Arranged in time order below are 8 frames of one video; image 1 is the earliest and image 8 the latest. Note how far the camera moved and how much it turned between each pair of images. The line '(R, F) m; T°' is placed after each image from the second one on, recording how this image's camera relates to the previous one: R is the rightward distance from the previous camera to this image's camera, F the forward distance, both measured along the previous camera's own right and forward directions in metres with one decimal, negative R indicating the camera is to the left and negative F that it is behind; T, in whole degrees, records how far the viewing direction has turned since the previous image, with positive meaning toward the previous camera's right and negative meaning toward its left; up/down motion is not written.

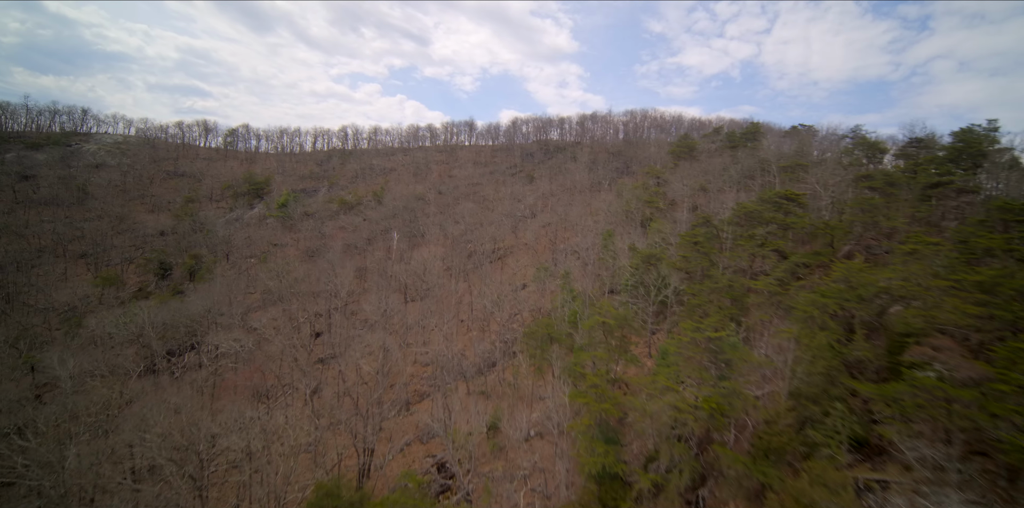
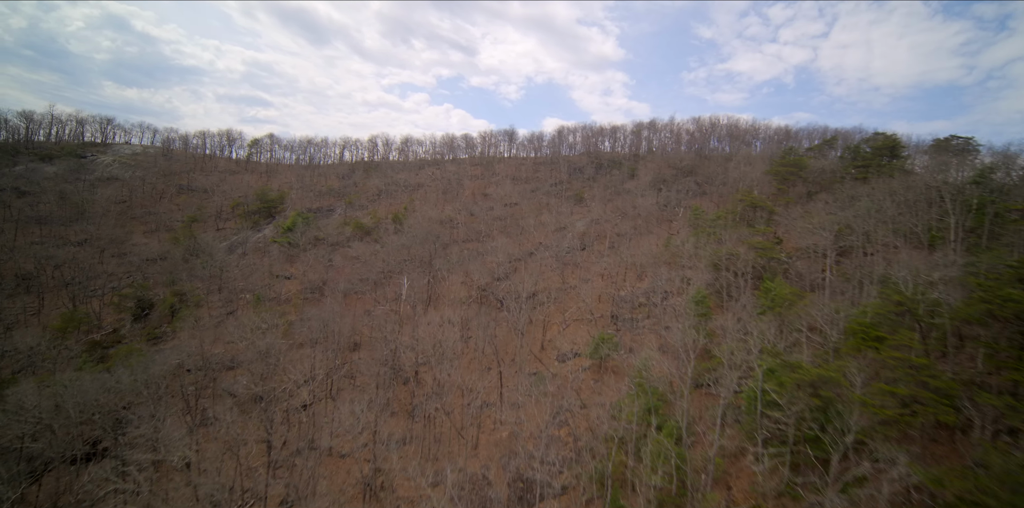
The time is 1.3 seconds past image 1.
(-0.4, +7.1) m; -5°
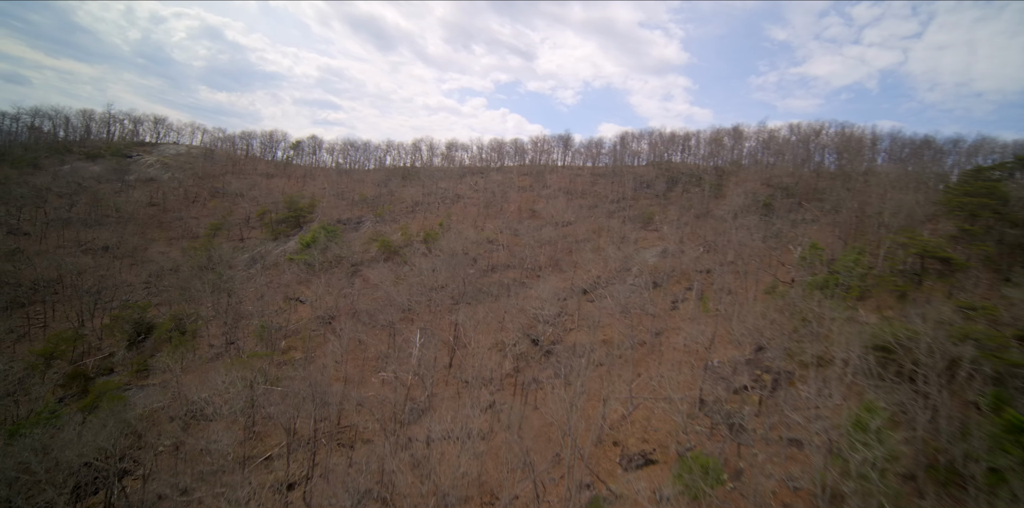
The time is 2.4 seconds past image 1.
(-0.2, +5.7) m; -7°
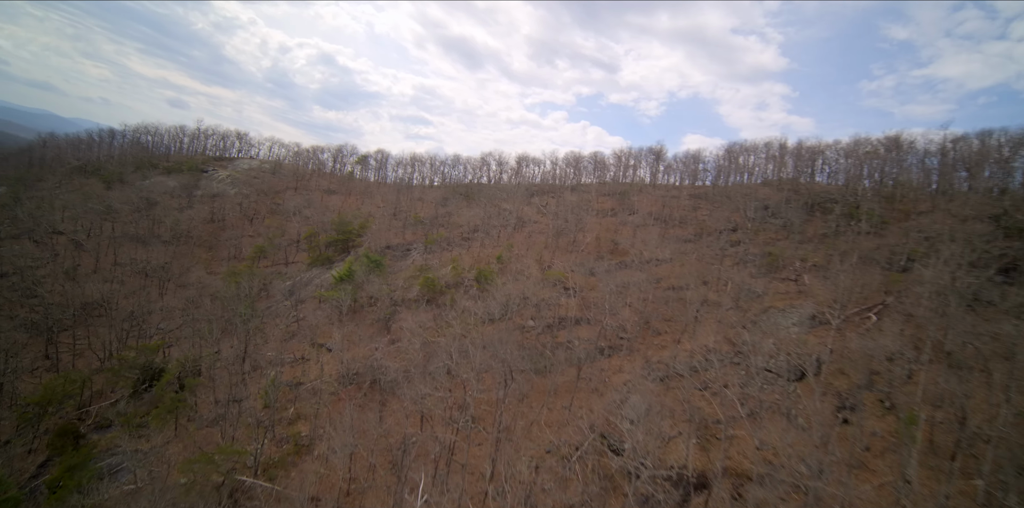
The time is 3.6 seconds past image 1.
(-0.1, +6.4) m; -10°
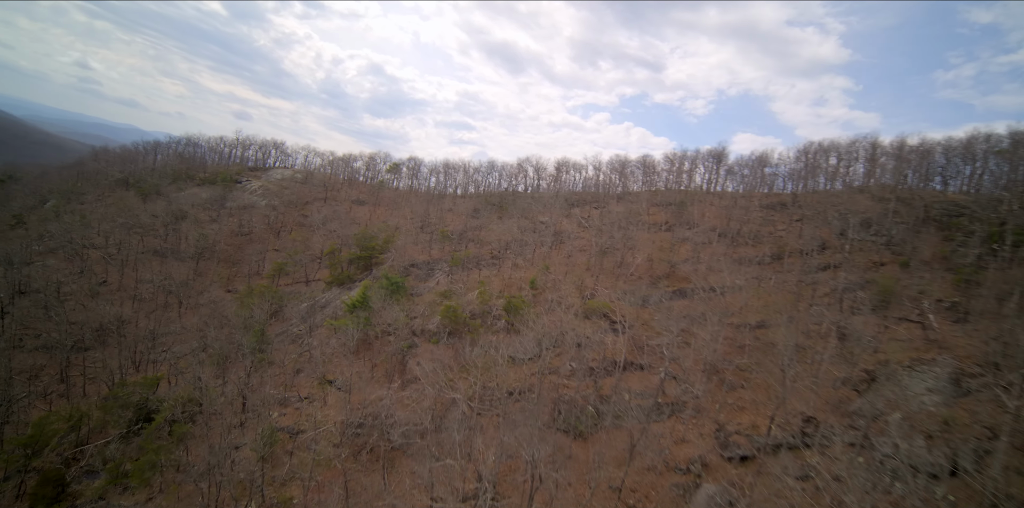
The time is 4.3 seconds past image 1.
(+0.2, +3.6) m; -6°
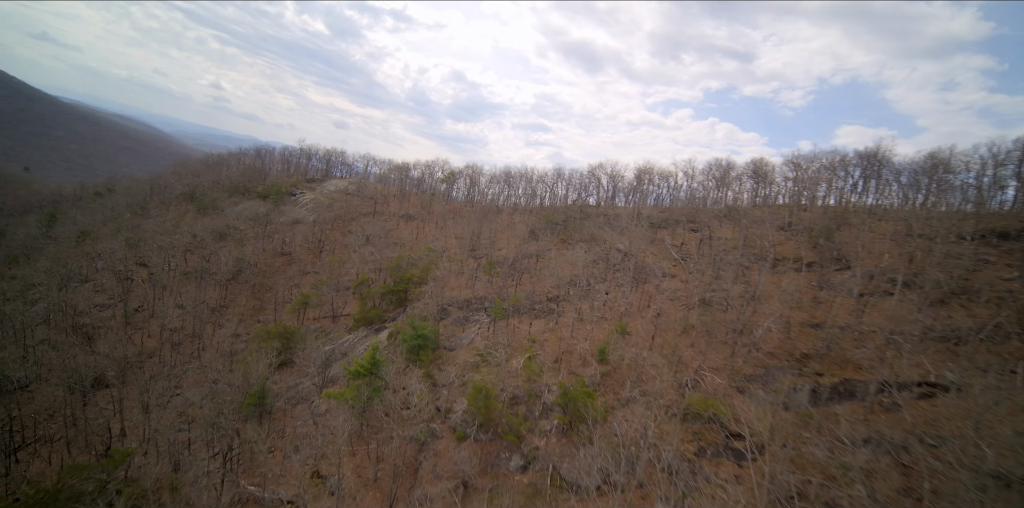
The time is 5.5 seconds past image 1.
(+0.4, +6.4) m; -10°
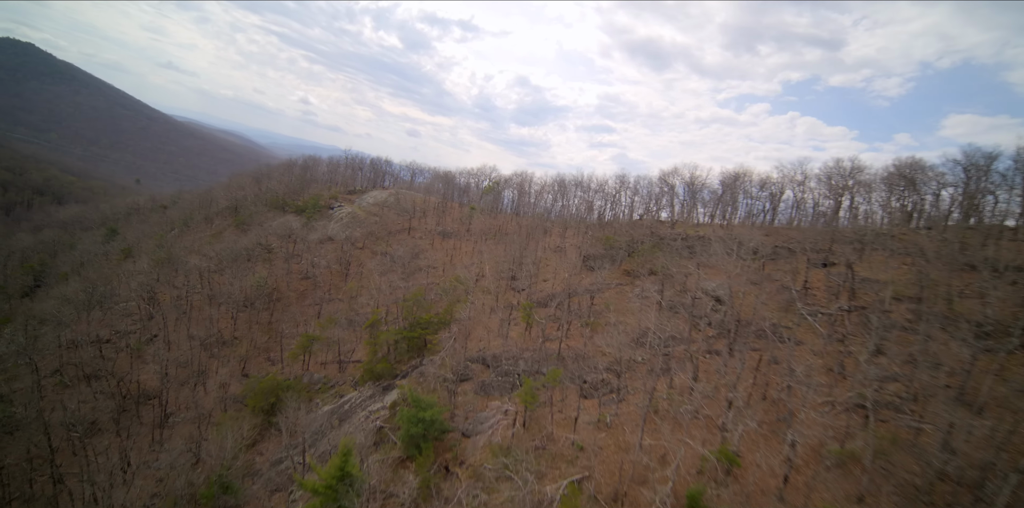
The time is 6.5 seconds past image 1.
(+0.7, +5.7) m; -8°
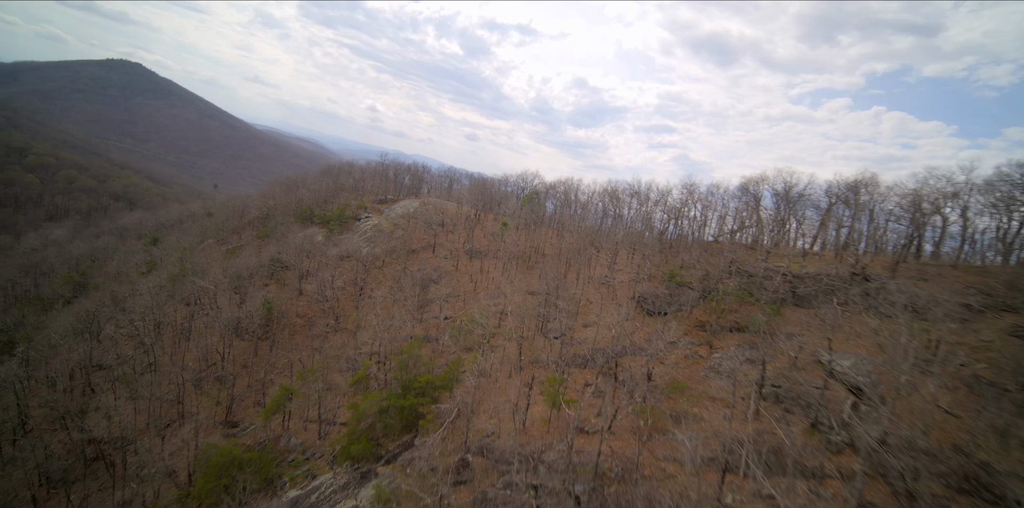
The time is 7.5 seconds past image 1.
(+0.9, +5.2) m; -7°
